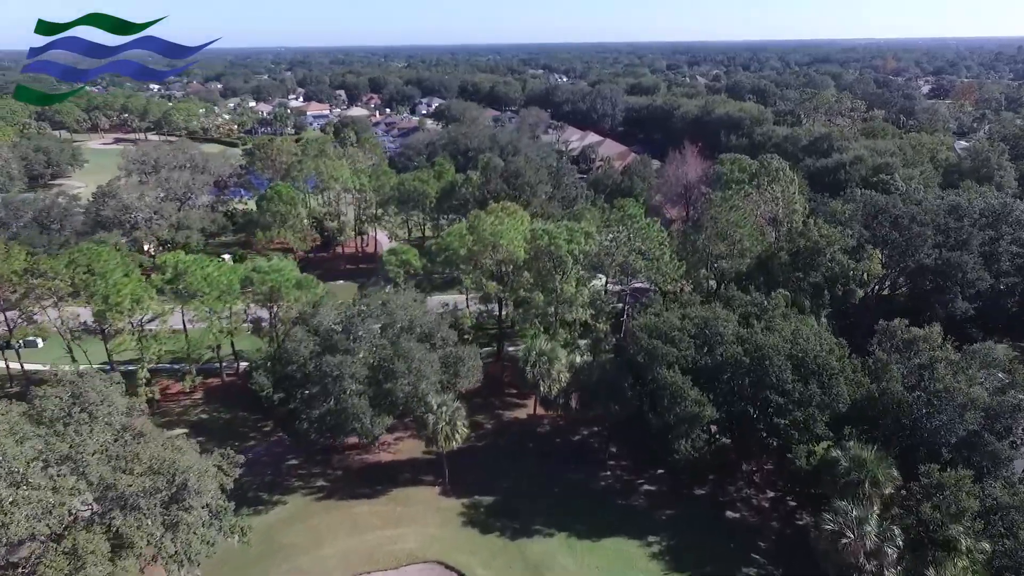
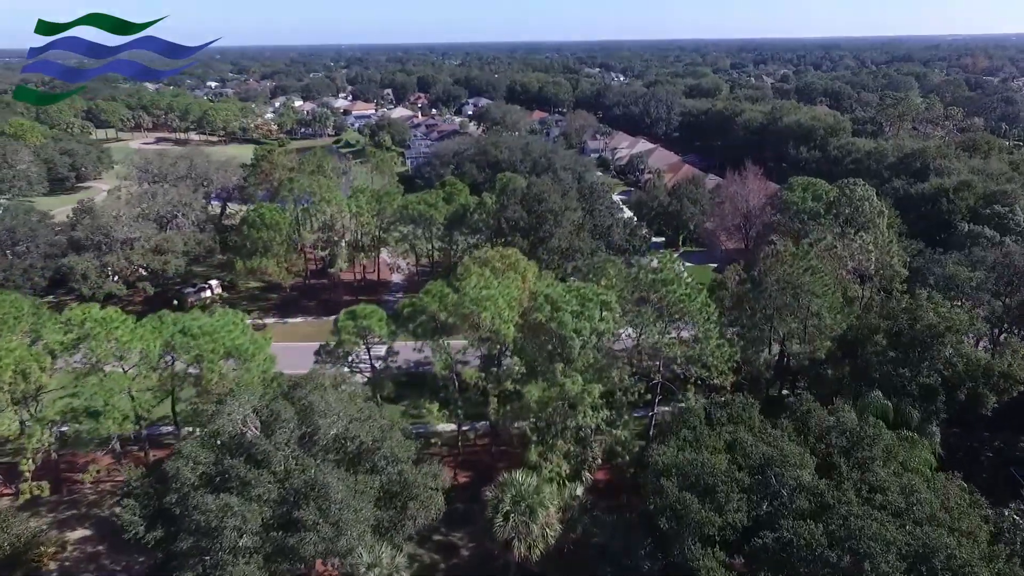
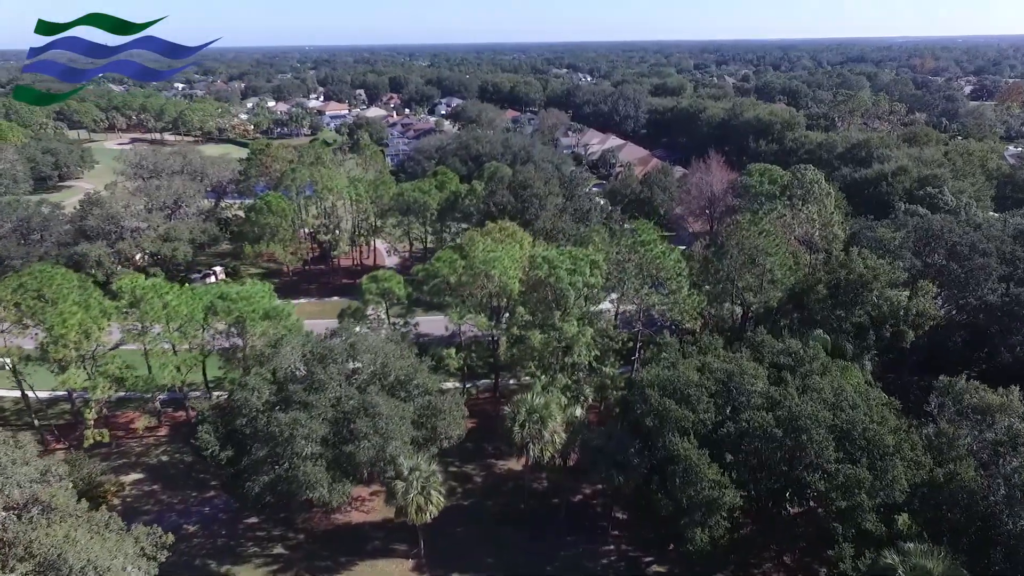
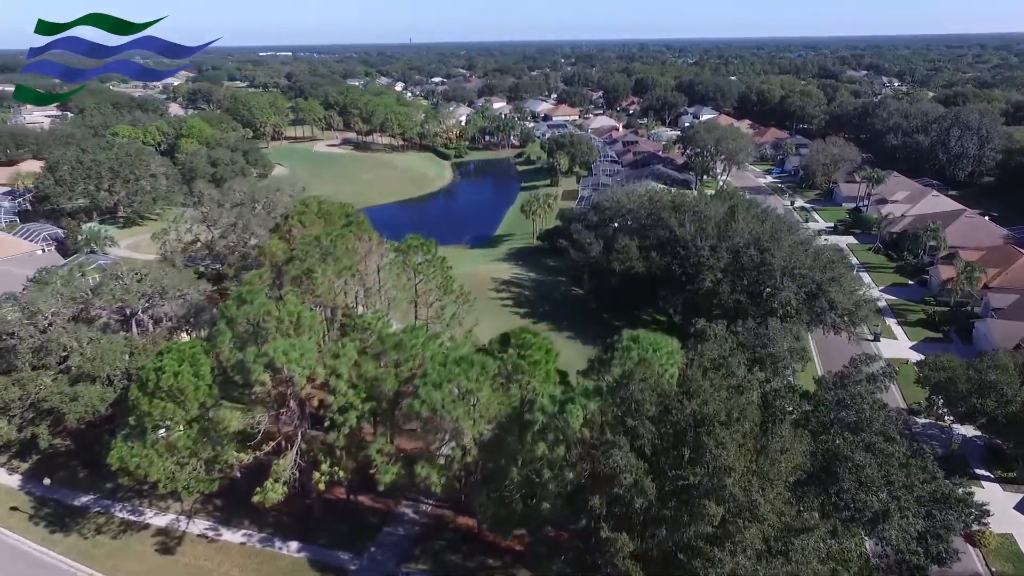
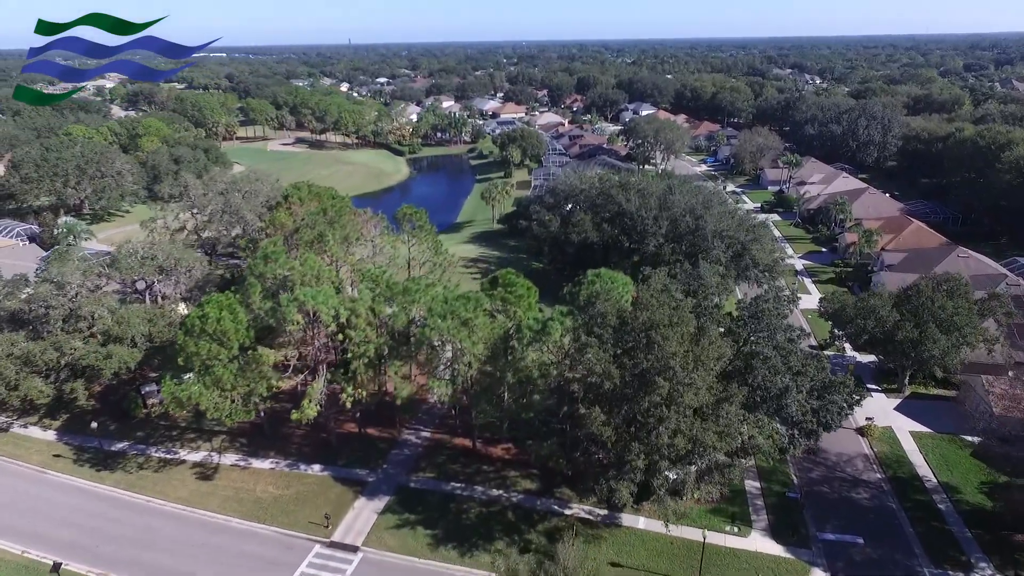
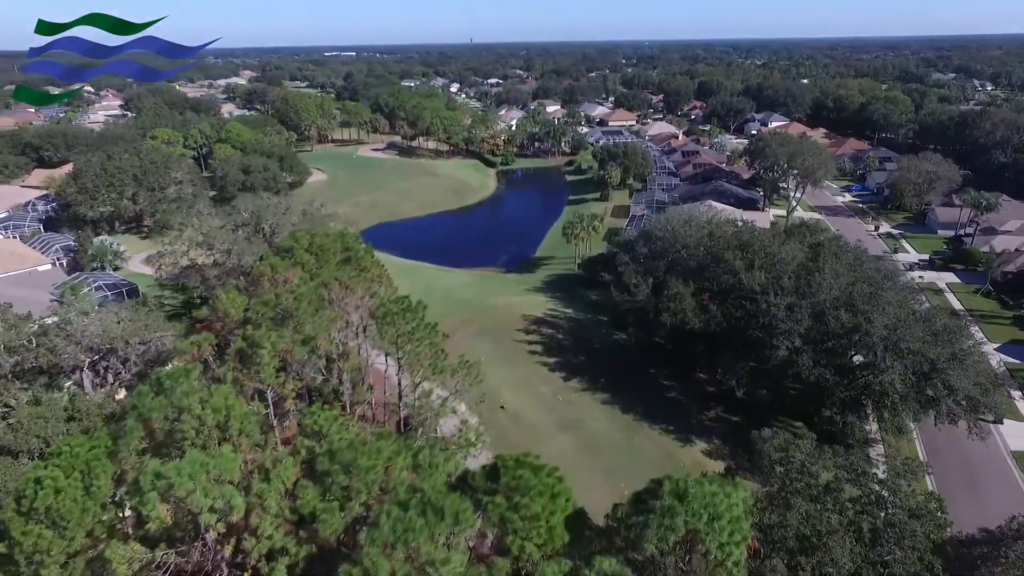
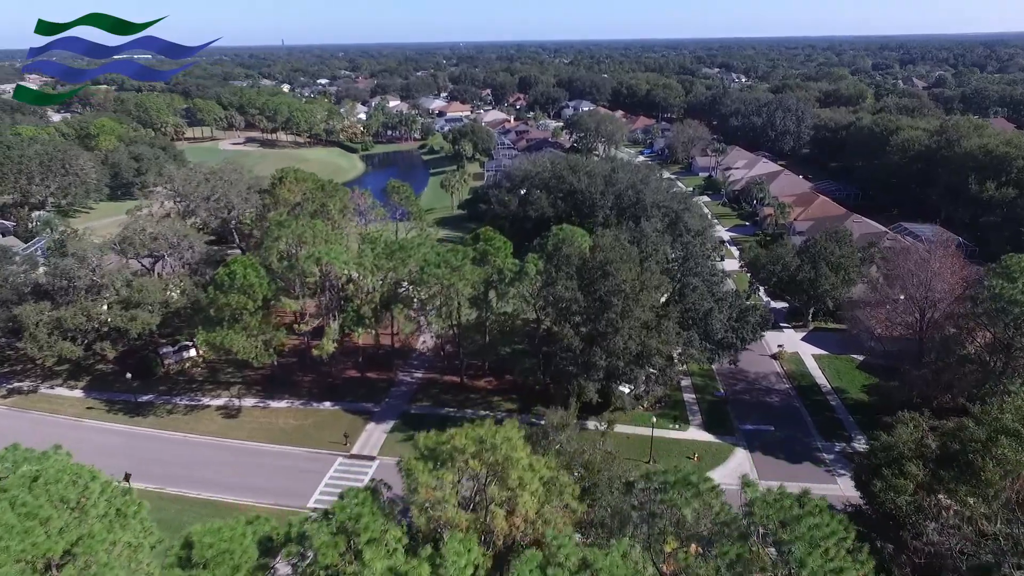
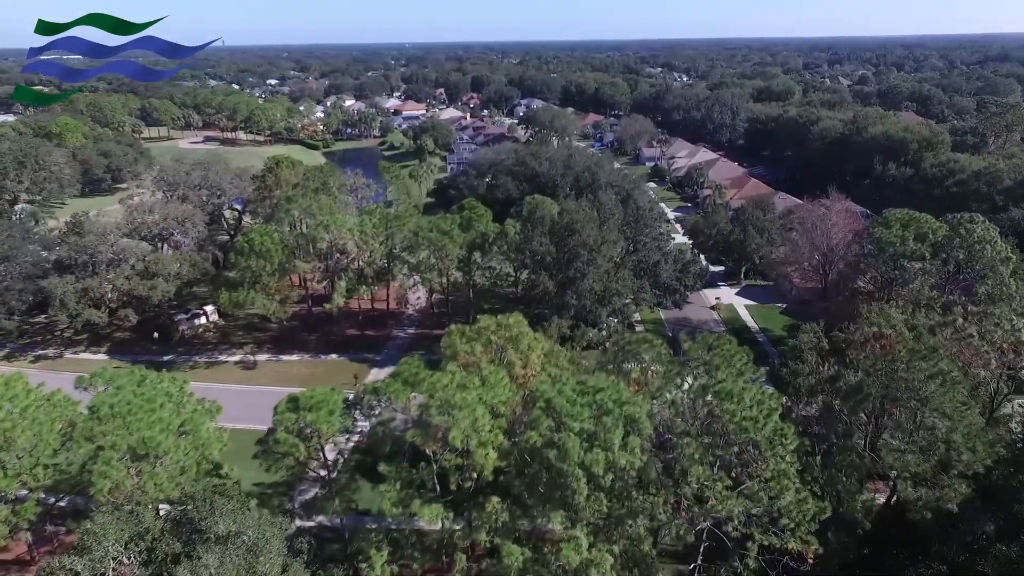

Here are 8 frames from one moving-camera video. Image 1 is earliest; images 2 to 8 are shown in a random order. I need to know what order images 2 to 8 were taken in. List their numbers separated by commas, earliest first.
3, 2, 8, 7, 5, 4, 6
